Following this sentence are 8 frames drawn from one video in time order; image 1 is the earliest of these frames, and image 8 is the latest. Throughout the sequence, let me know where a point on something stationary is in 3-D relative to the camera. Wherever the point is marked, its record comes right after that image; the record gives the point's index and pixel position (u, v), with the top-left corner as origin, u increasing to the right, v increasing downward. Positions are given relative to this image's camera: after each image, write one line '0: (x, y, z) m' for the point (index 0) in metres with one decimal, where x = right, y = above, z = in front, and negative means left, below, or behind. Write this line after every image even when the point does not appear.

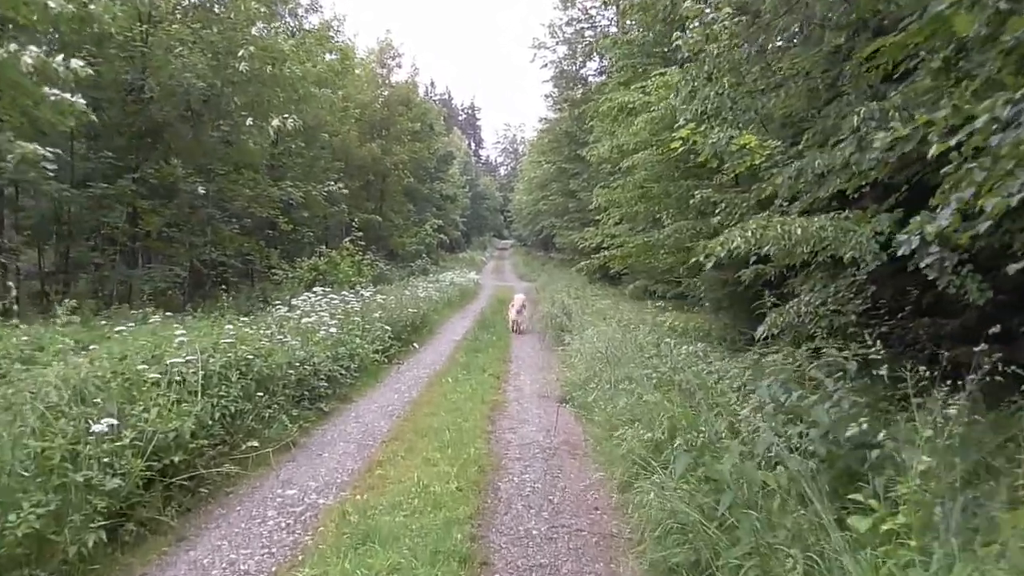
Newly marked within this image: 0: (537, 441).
0: (+0.2, -1.1, +6.8) m
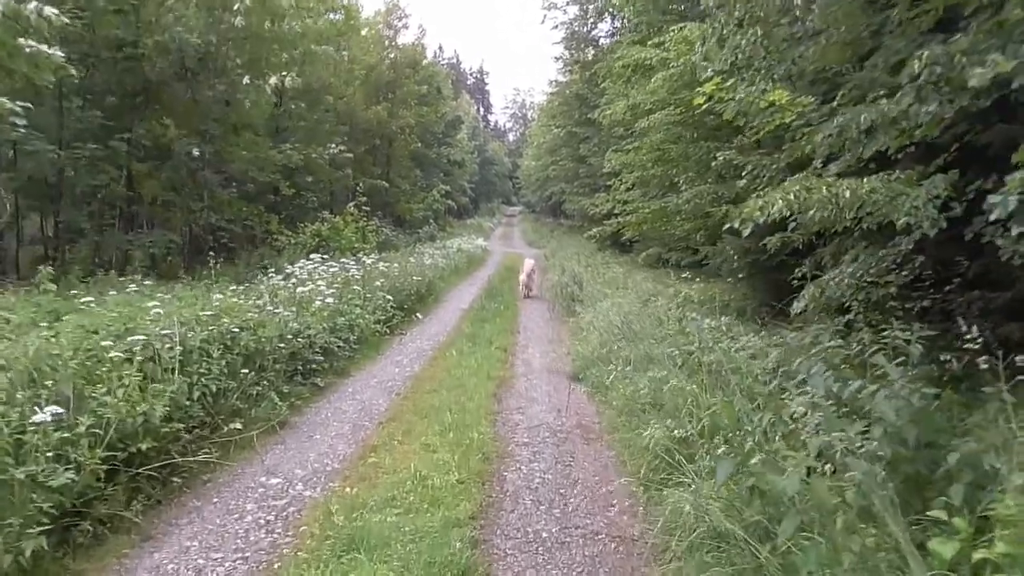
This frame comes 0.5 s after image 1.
0: (+0.2, -0.9, +6.3) m
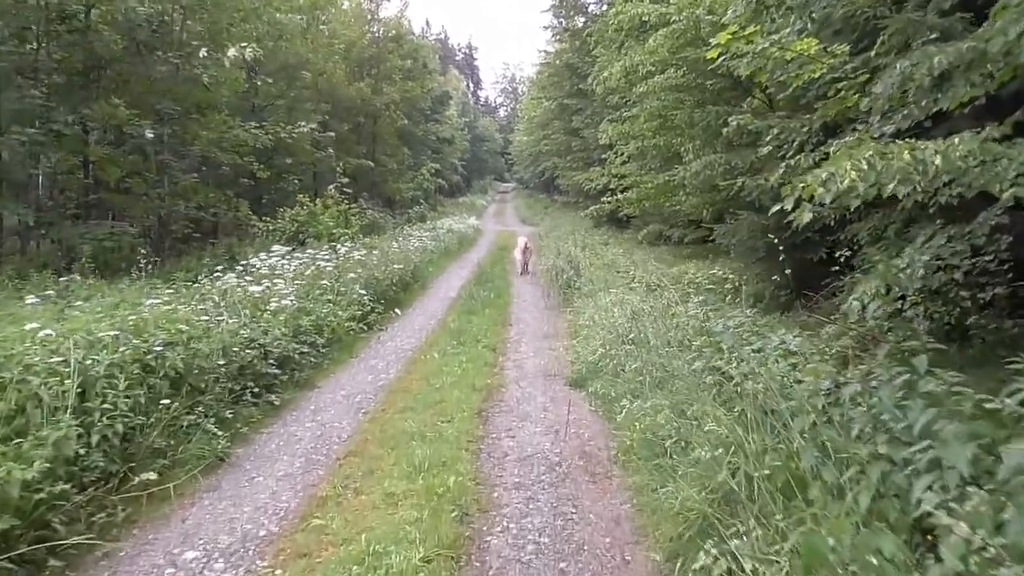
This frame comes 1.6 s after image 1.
0: (+0.2, -0.9, +5.1) m
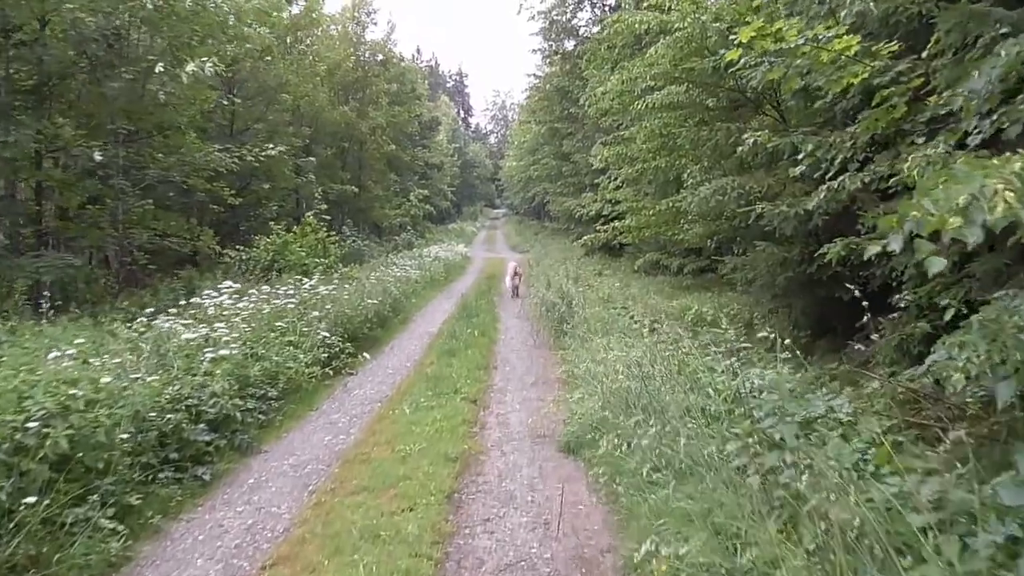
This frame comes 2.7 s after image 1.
0: (+0.1, -1.1, +4.0) m
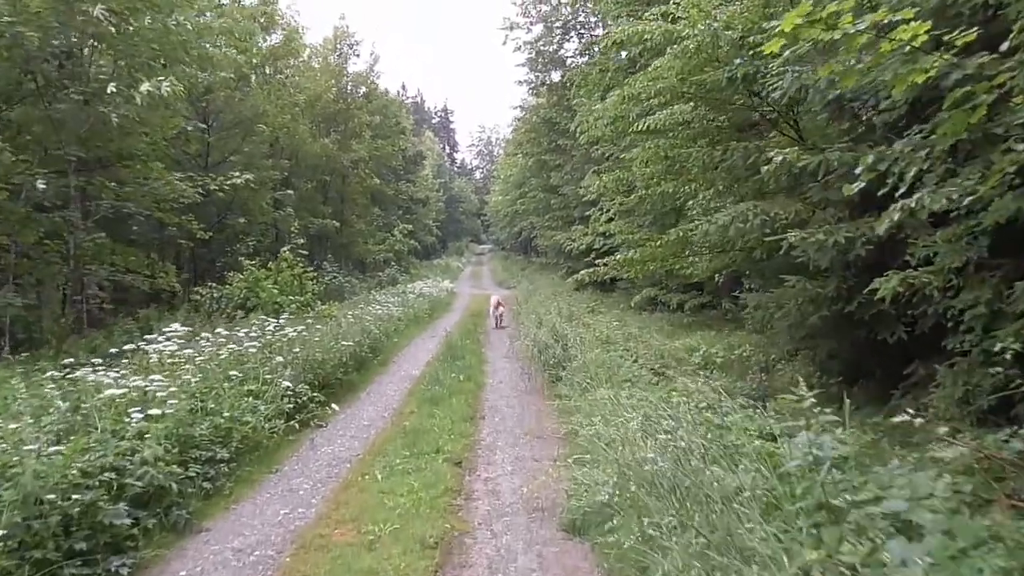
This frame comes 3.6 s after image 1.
0: (+0.1, -1.3, +2.9) m
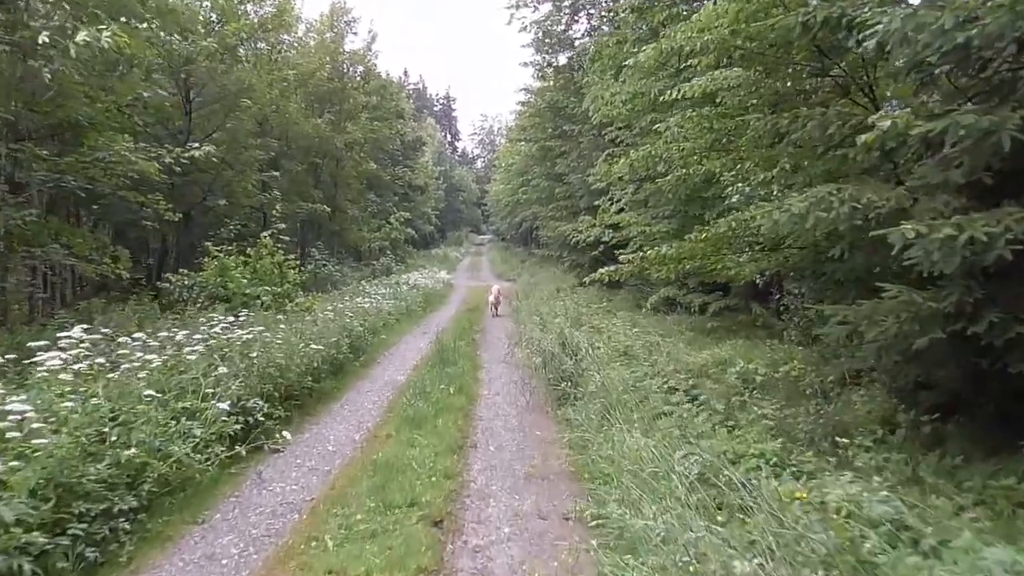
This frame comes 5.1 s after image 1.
0: (+0.1, -1.3, +1.3) m
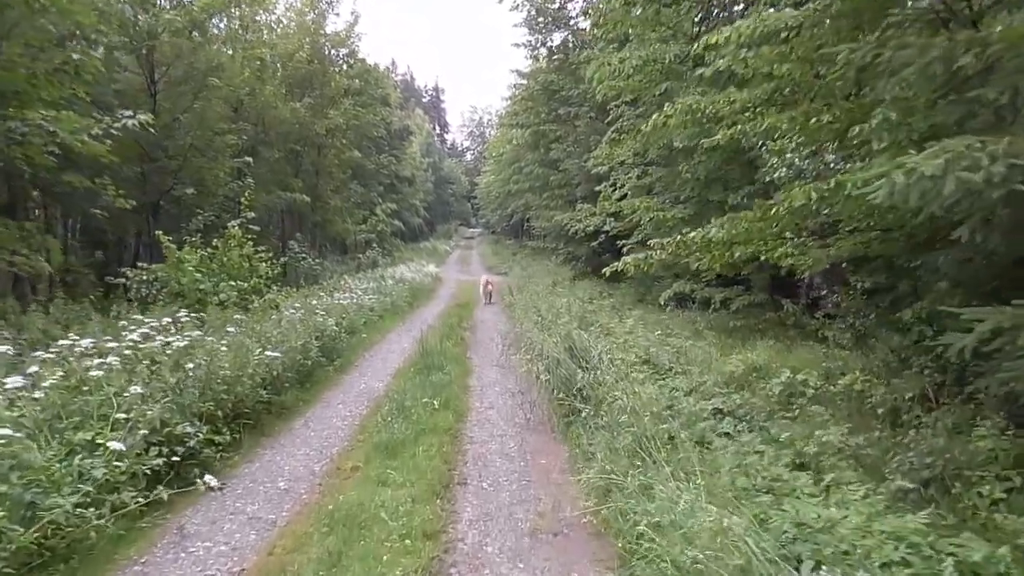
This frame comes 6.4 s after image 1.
0: (+0.1, -1.3, -0.1) m
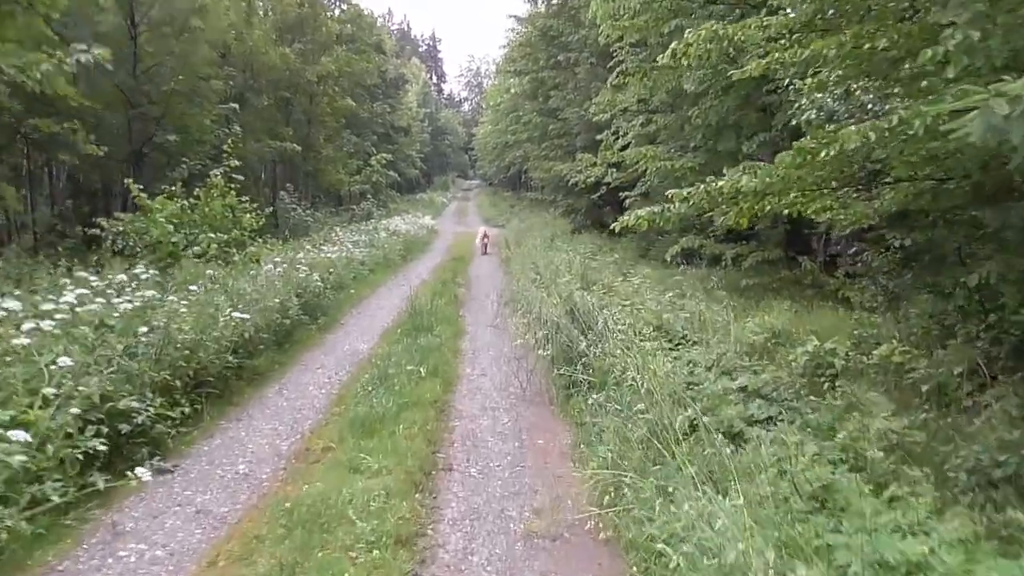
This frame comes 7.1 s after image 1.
0: (+0.1, -1.4, -0.8) m
